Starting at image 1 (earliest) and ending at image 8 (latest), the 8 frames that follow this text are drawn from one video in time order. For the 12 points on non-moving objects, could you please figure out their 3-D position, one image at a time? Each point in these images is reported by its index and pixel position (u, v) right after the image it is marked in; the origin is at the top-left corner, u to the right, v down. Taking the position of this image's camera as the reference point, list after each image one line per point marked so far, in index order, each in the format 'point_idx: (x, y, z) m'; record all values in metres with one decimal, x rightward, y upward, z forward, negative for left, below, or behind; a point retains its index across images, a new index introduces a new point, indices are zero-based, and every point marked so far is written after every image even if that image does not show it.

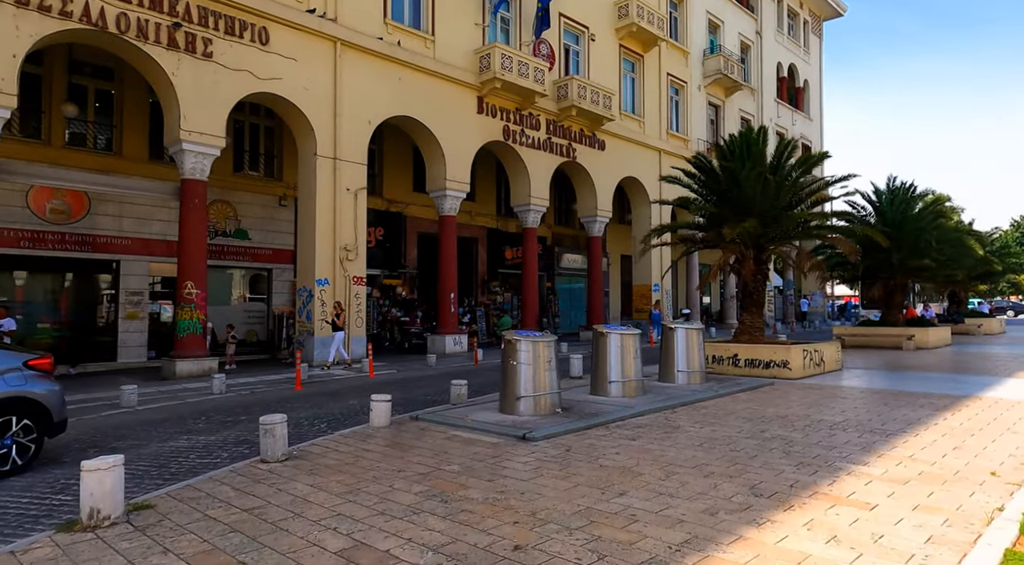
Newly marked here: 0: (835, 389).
0: (+5.6, -1.8, +12.0) m
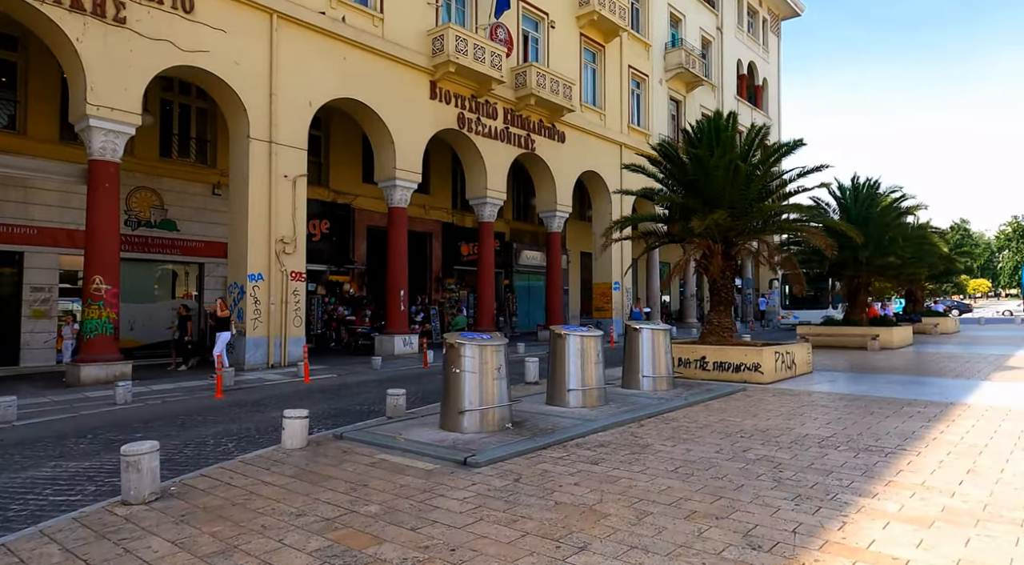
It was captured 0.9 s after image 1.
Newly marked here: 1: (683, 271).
0: (+4.8, -1.8, +11.0) m
1: (+3.5, +0.2, +14.0) m
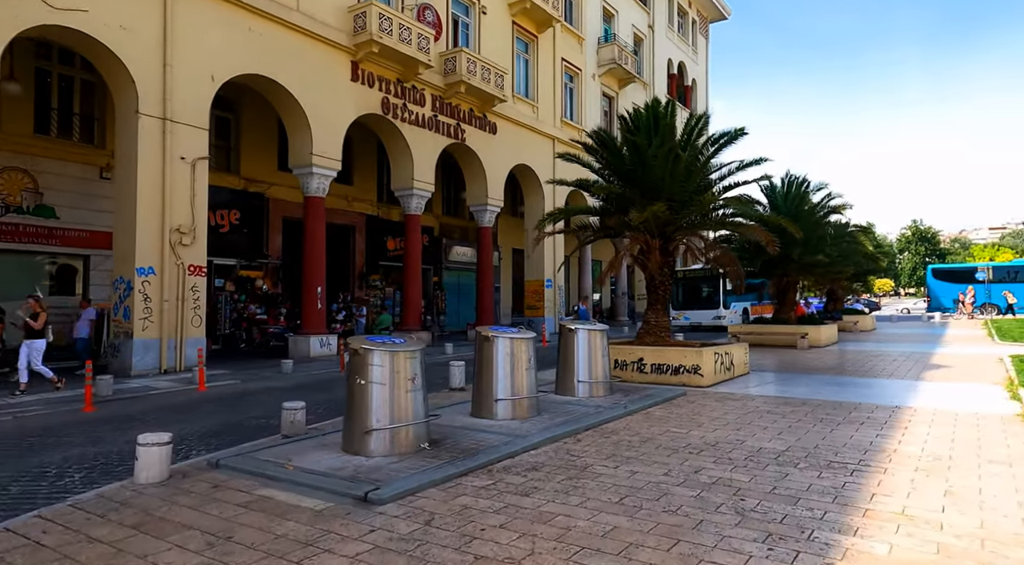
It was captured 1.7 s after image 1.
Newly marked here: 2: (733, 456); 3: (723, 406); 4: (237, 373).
0: (+3.7, -1.8, +10.4) m
1: (+2.1, +0.3, +13.1) m
2: (+2.1, -1.7, +6.6) m
3: (+3.0, -1.7, +9.8) m
4: (-5.5, -1.8, +13.8) m
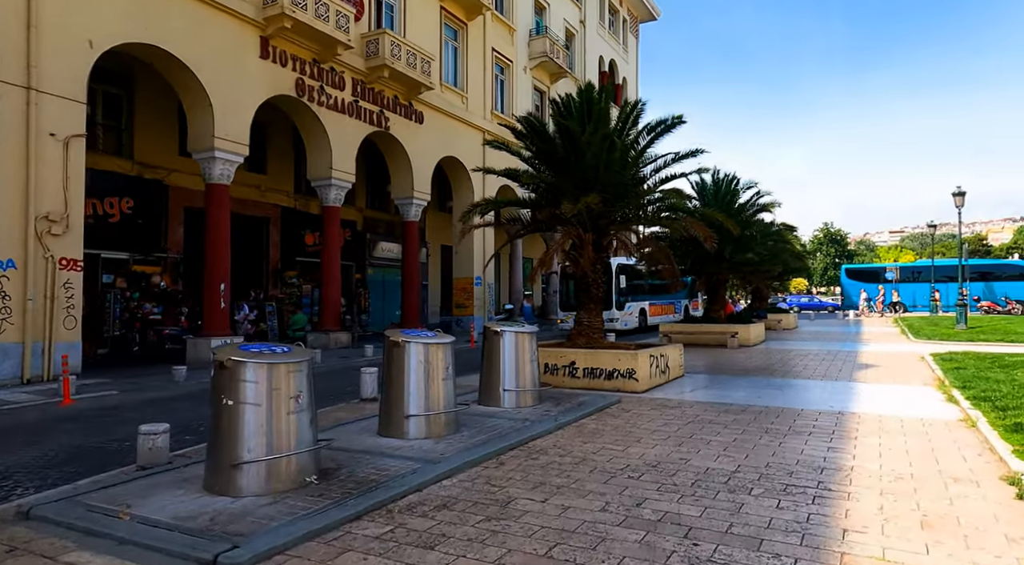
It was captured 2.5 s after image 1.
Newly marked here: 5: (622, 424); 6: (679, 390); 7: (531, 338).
0: (+2.5, -1.7, +9.6) m
1: (+0.7, +0.3, +12.2) m
2: (+1.4, -1.6, +5.7) m
3: (+1.9, -1.7, +8.9) m
4: (-6.9, -1.7, +12.1) m
5: (+1.3, -1.7, +8.2) m
6: (+2.8, -1.8, +11.5) m
7: (+0.2, -0.8, +9.2) m
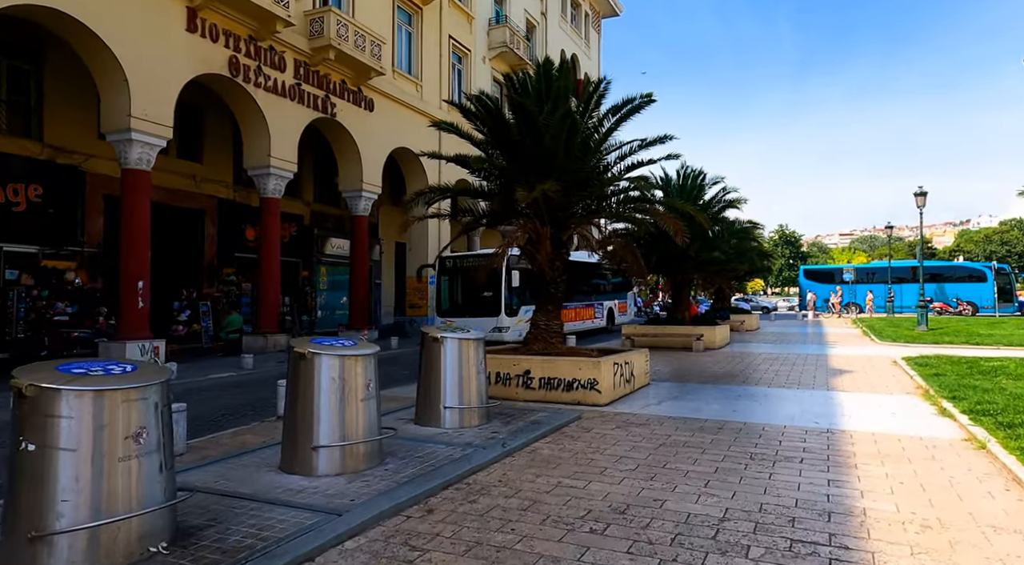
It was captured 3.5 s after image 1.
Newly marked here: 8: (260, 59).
0: (+1.8, -1.7, +8.4) m
1: (-0.1, +0.3, +10.9) m
2: (+0.9, -1.6, +4.4) m
3: (+1.3, -1.7, +7.7) m
4: (-7.7, -1.7, +10.4) m
5: (+0.7, -1.7, +7.0) m
6: (+2.0, -1.8, +10.3) m
7: (-0.4, -0.7, +7.9) m
8: (-6.7, +6.0, +18.4) m
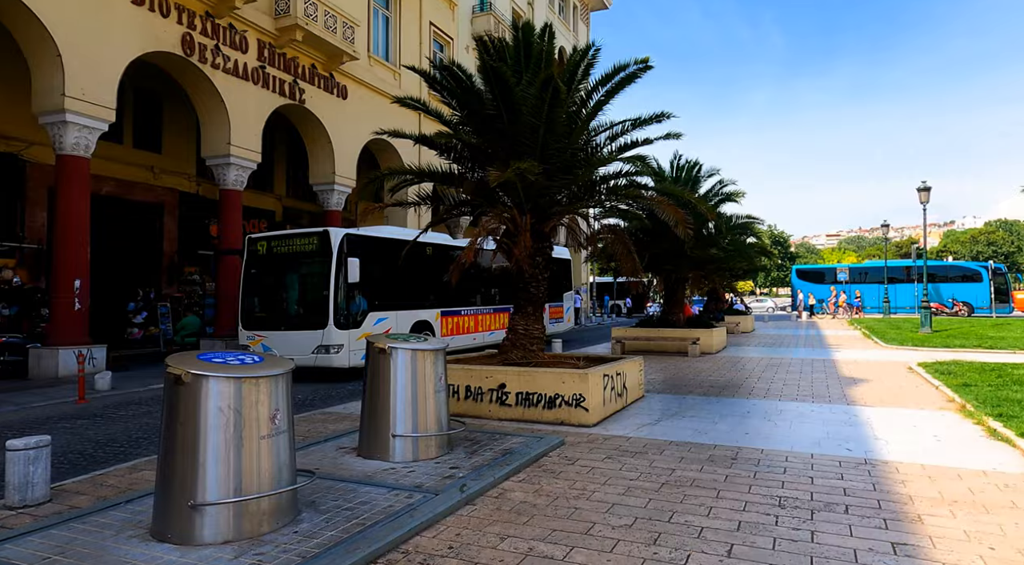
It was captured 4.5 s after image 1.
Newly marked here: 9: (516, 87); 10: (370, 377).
0: (+1.5, -1.7, +6.9) m
1: (-0.5, +0.4, +9.4) m
2: (+0.6, -1.6, +2.9) m
3: (+1.0, -1.7, +6.2) m
4: (-8.1, -1.7, +8.8) m
5: (+0.4, -1.7, +5.5) m
6: (+1.7, -1.8, +8.9) m
7: (-0.7, -0.7, +6.4) m
8: (-7.2, +6.0, +16.8) m
9: (0.0, +2.5, +8.9) m
10: (-1.3, -0.9, +6.3) m
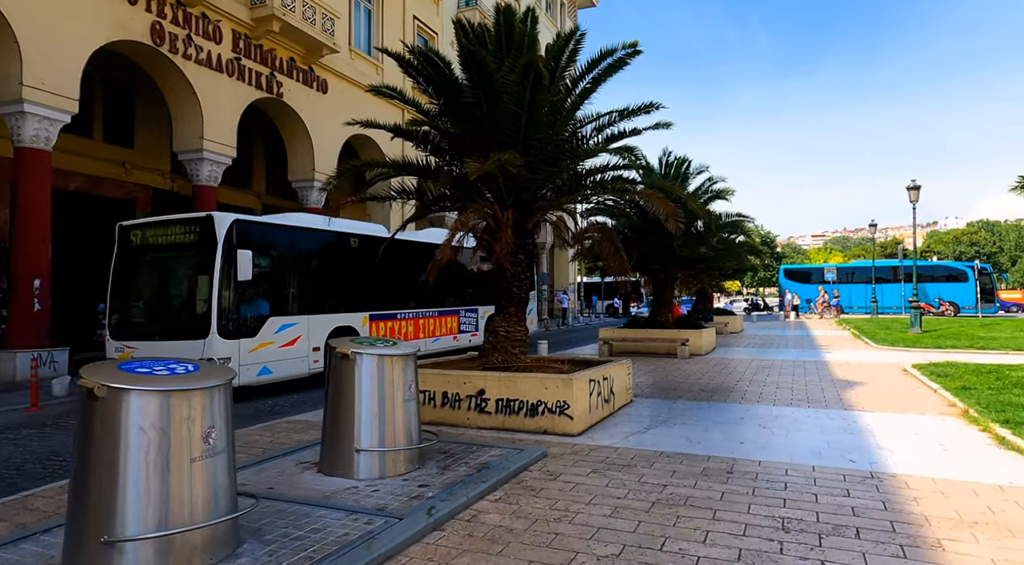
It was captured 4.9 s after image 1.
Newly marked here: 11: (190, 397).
0: (+1.3, -1.7, +6.4) m
1: (-0.7, +0.4, +8.8) m
2: (+0.5, -1.6, +2.4) m
3: (+0.8, -1.7, +5.7) m
4: (-8.3, -1.7, +8.1) m
5: (+0.2, -1.6, +4.9) m
6: (+1.4, -1.7, +8.3) m
7: (-0.9, -0.7, +5.8) m
8: (-7.6, +6.0, +16.1) m
9: (-0.2, +2.6, +8.4) m
10: (-1.5, -0.9, +5.7) m
11: (-1.8, -0.6, +3.7) m
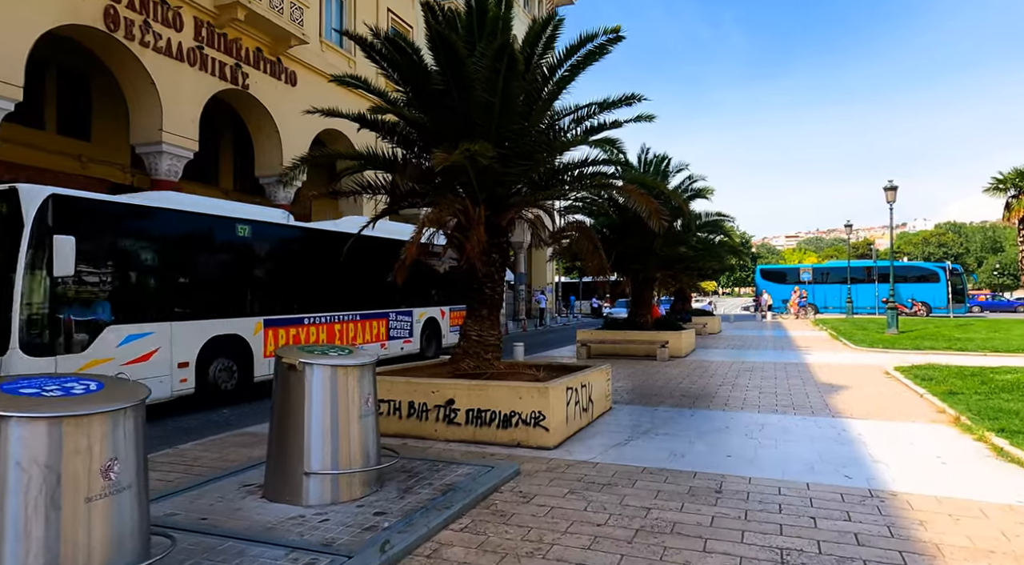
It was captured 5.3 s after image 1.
0: (+1.1, -1.7, +5.9) m
1: (-1.1, +0.4, +8.2) m
2: (+0.4, -1.6, +1.8) m
3: (+0.6, -1.7, +5.1) m
4: (-8.6, -1.7, +7.2) m
5: (0.0, -1.7, +4.4) m
6: (+1.1, -1.8, +7.8) m
7: (-1.2, -0.7, +5.2) m
8: (-8.1, +6.0, +15.3) m
9: (-0.5, +2.5, +7.8) m
10: (-1.7, -0.9, +5.1) m
11: (-1.9, -0.6, +3.1) m
